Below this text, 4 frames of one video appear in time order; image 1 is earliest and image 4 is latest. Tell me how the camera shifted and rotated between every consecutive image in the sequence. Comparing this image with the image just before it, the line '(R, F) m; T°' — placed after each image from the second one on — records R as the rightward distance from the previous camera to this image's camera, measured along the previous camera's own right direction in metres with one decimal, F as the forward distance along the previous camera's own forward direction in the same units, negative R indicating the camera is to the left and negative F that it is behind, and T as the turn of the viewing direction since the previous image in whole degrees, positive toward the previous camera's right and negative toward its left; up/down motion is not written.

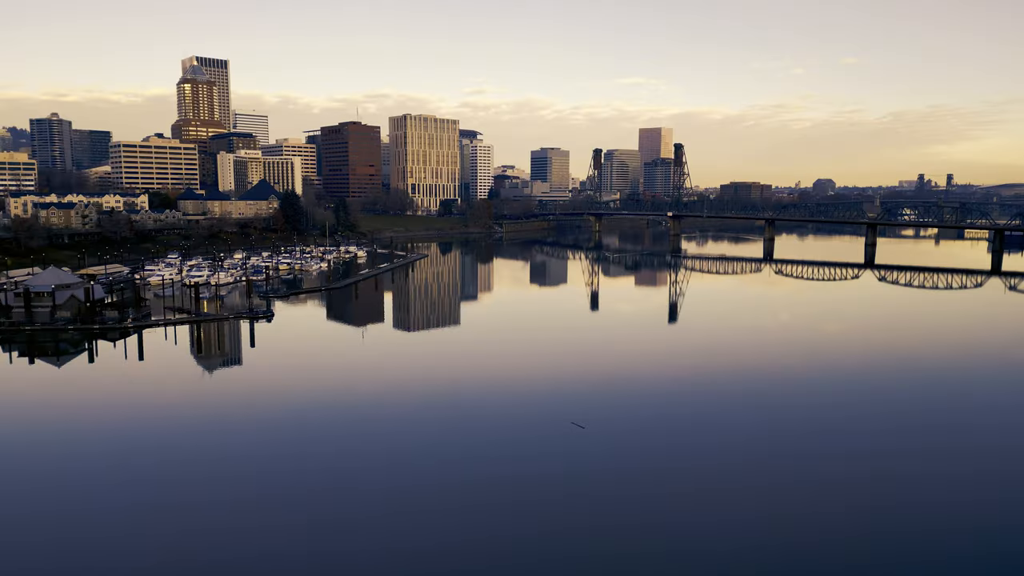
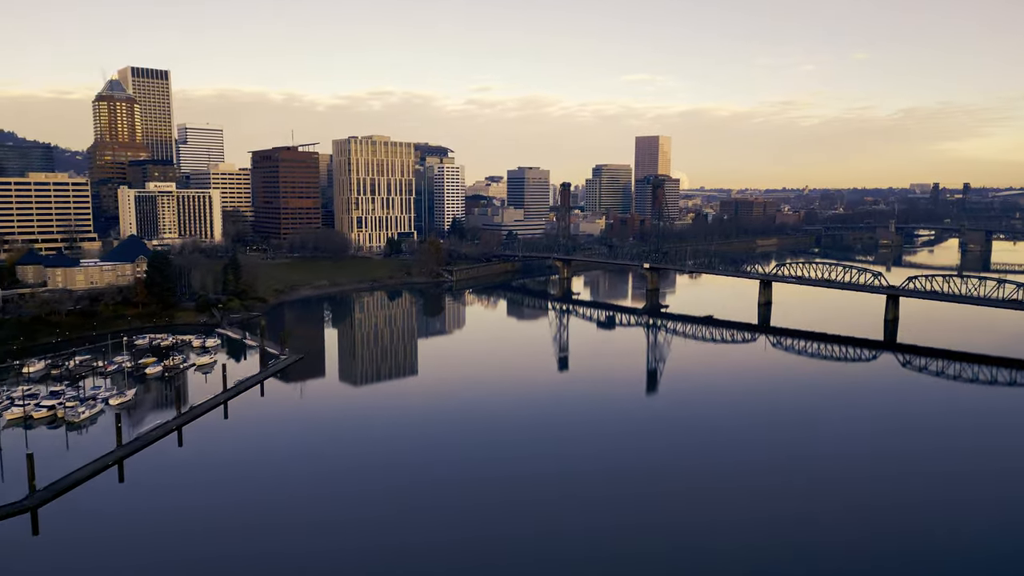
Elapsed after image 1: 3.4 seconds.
(+2.0, +4.6) m; -1°
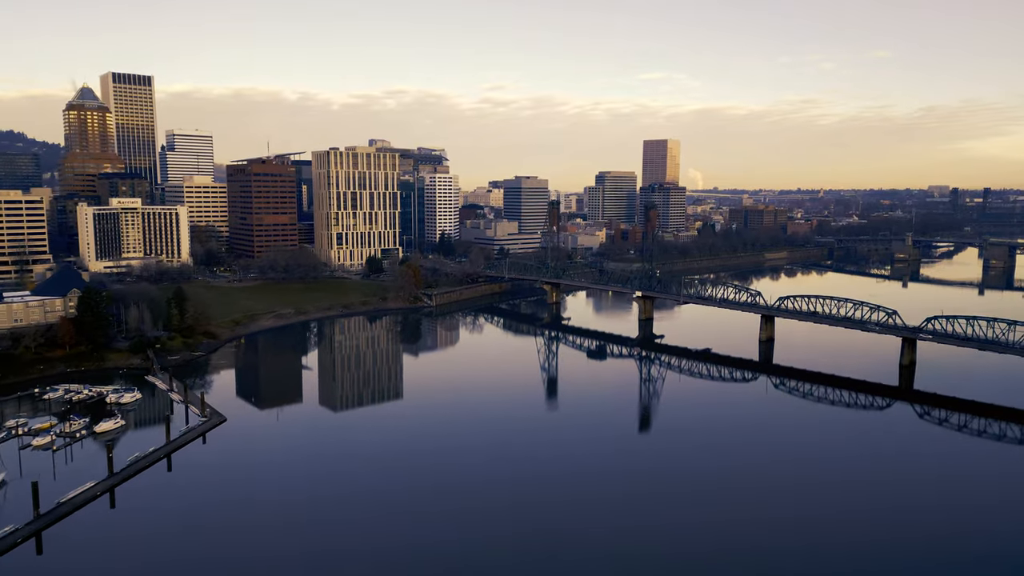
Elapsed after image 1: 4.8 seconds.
(+1.0, +1.8) m; -1°
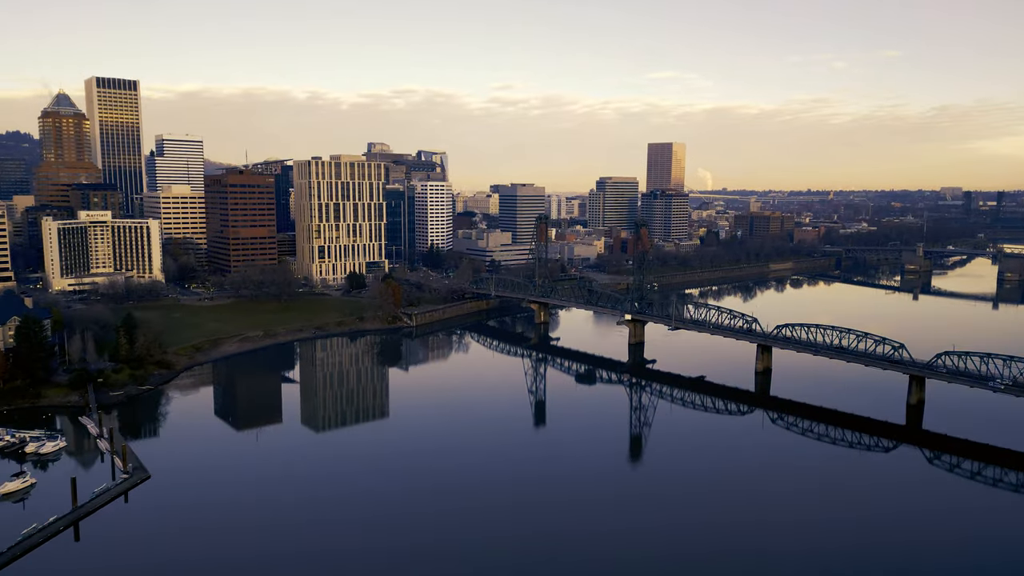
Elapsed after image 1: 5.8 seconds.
(+0.8, +1.3) m; -1°
